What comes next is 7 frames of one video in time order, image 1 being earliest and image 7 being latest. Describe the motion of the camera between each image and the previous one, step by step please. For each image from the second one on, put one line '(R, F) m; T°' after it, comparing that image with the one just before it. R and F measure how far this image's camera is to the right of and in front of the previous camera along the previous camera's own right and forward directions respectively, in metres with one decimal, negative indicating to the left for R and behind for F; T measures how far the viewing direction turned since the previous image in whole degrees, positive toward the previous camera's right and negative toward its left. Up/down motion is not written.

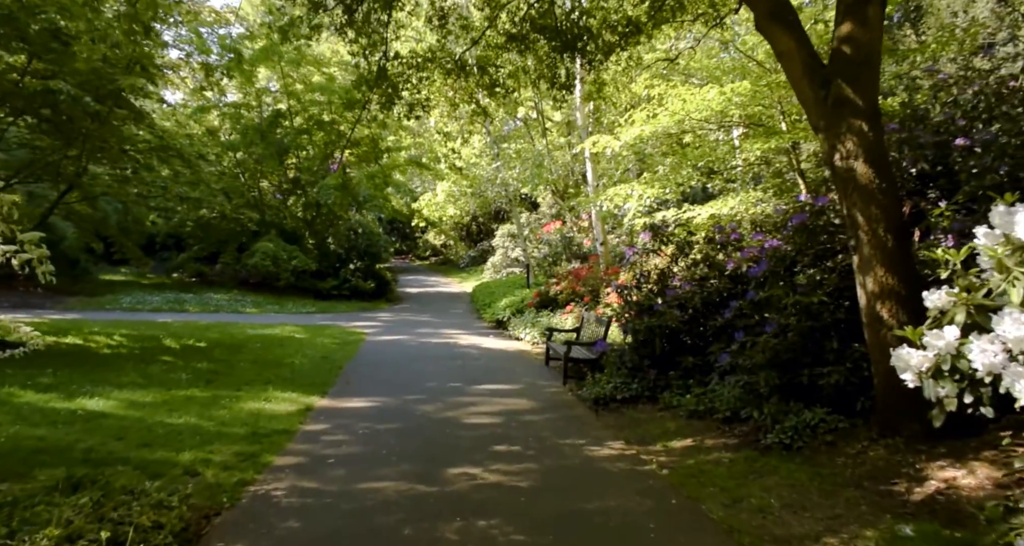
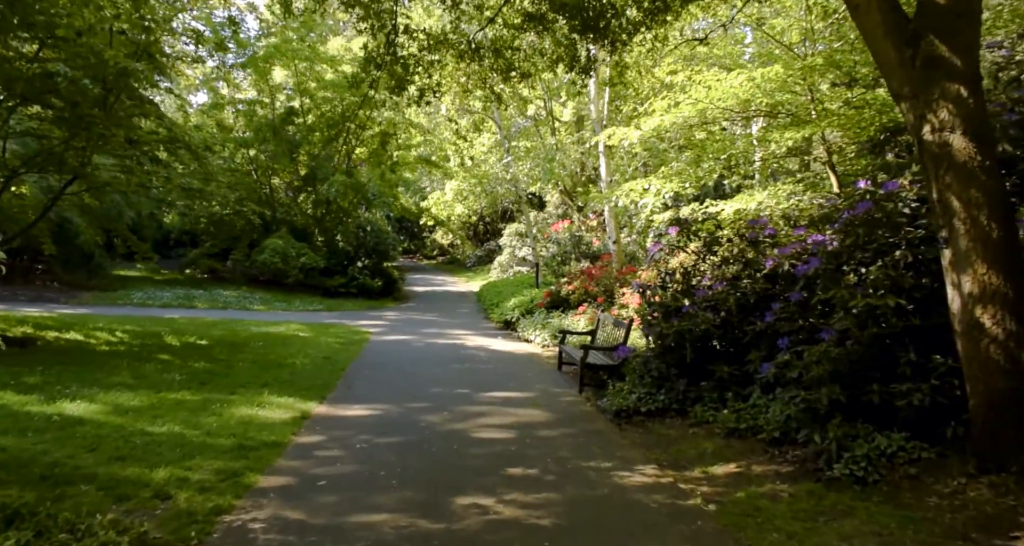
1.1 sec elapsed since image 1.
(-0.1, +0.8) m; -1°
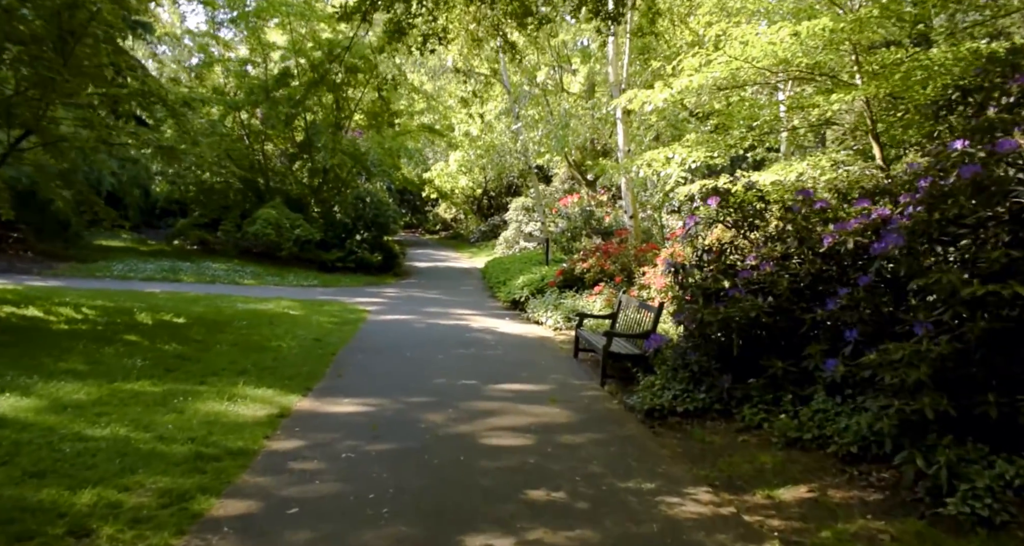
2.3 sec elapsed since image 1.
(-0.1, +1.0) m; 0°
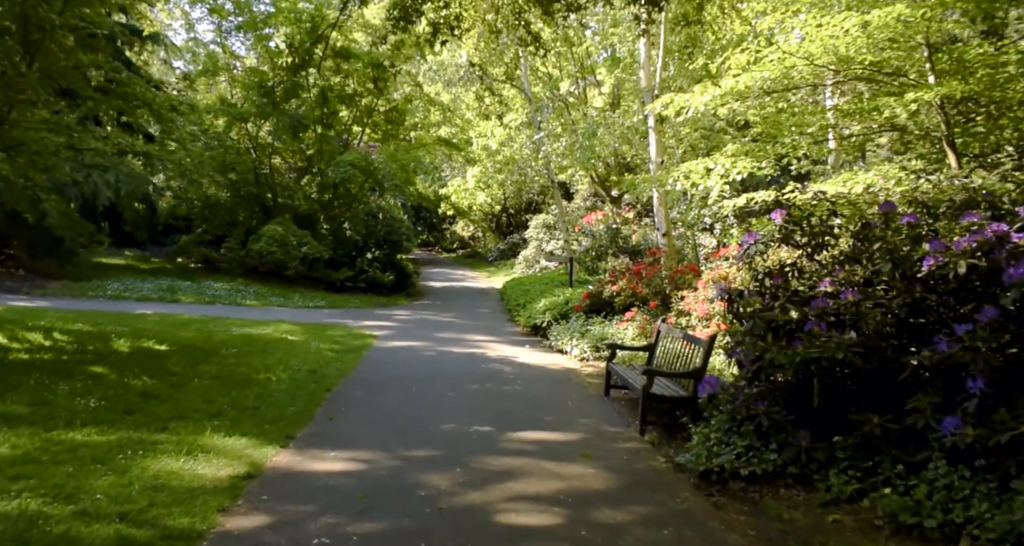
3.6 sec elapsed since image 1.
(0.0, +1.1) m; -1°
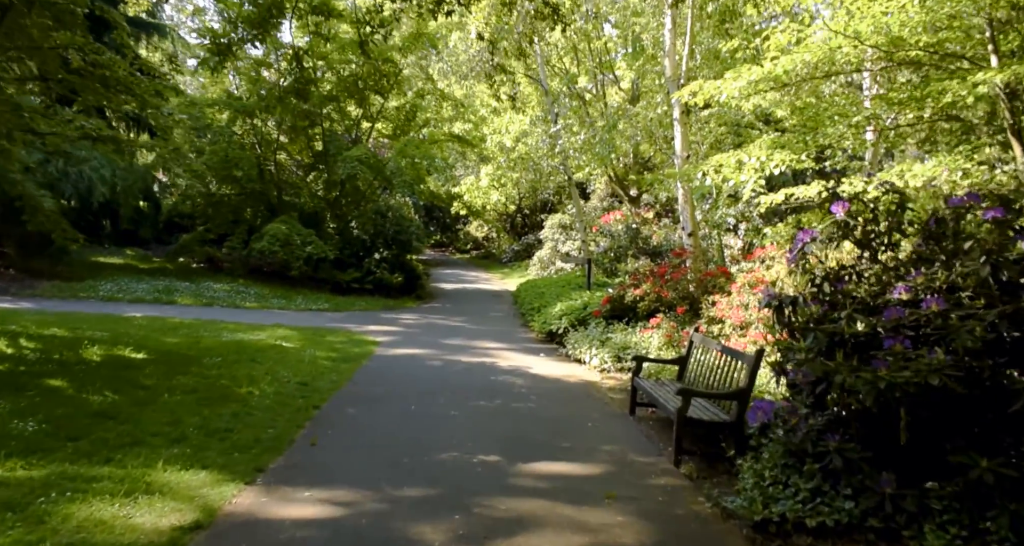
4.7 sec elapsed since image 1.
(0.0, +0.9) m; -1°
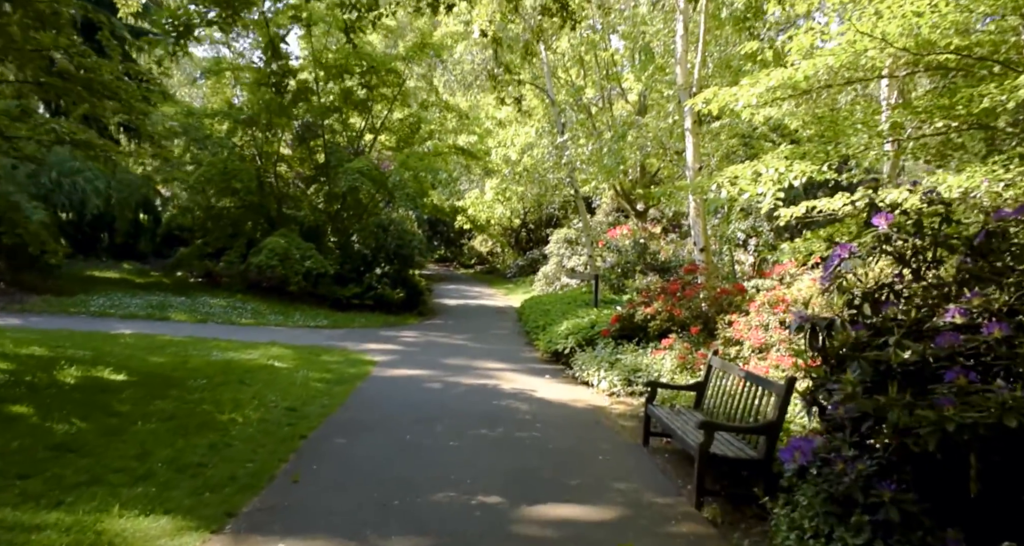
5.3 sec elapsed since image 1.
(0.0, +0.5) m; 0°
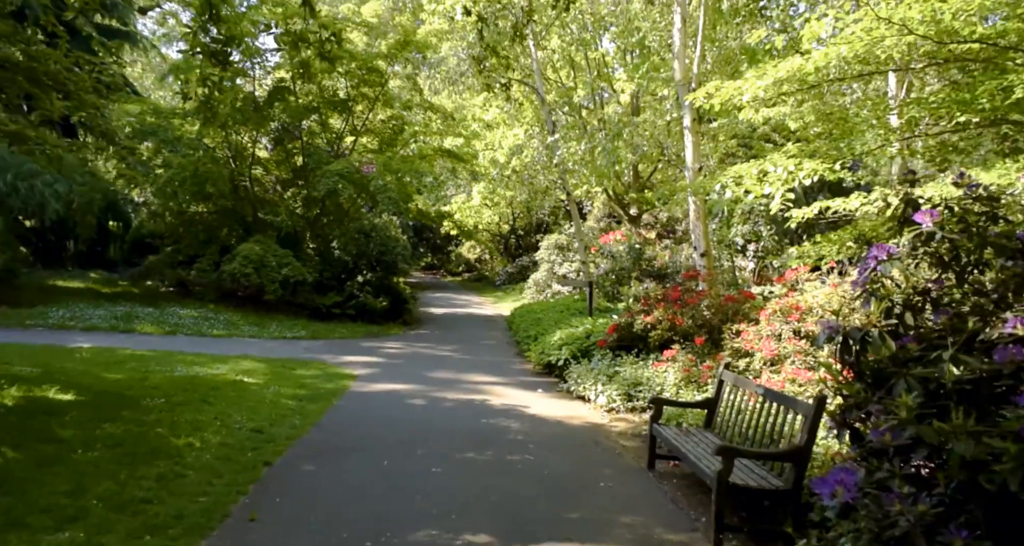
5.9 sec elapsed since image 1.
(0.0, +0.6) m; +1°
